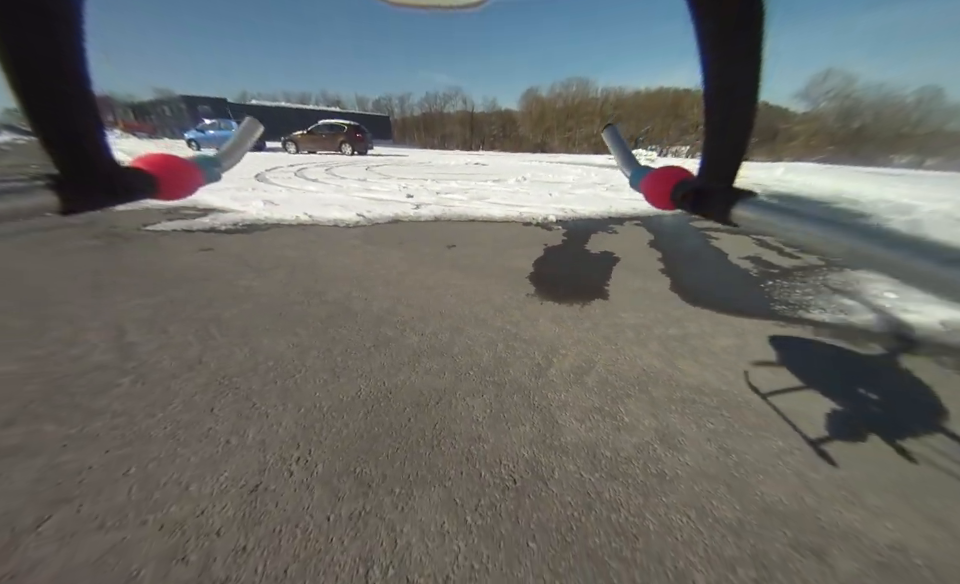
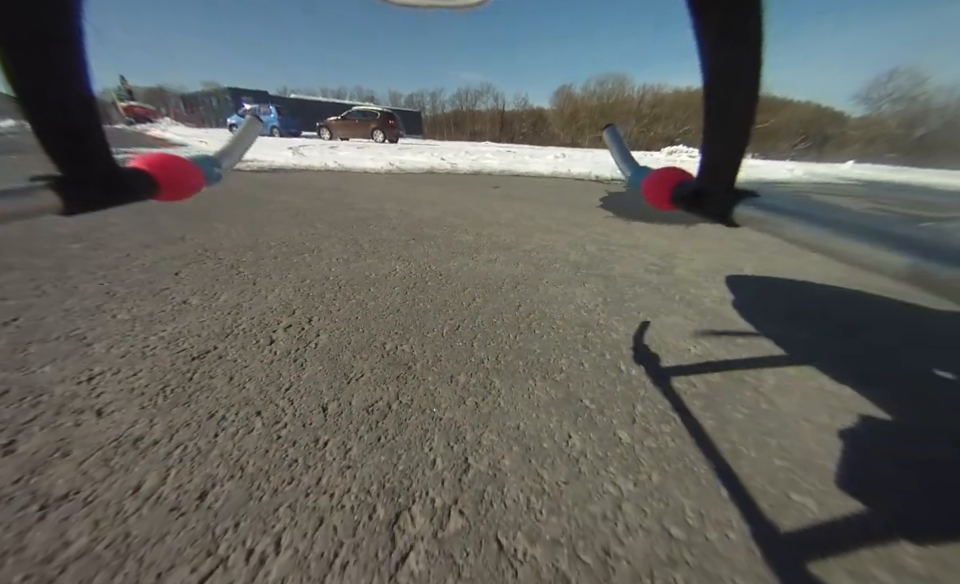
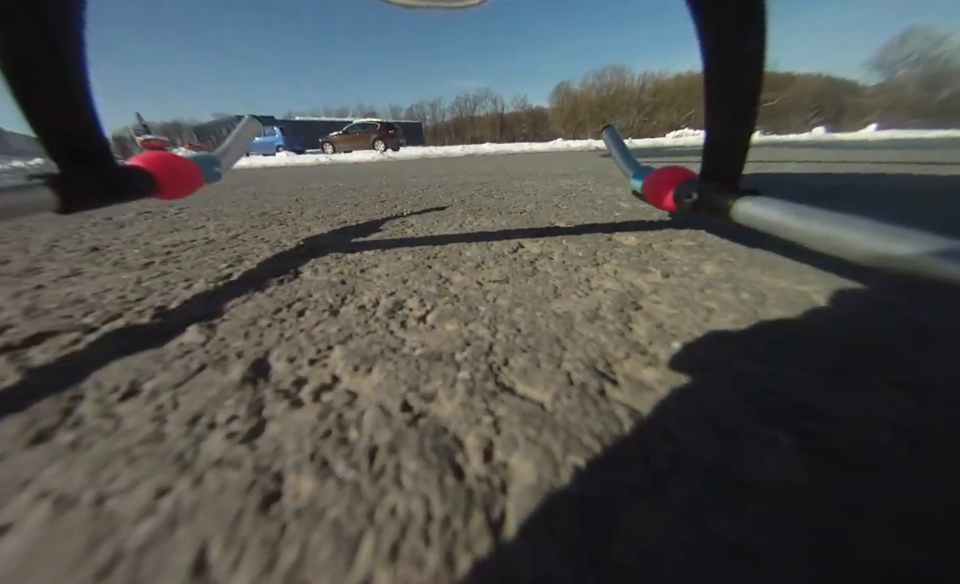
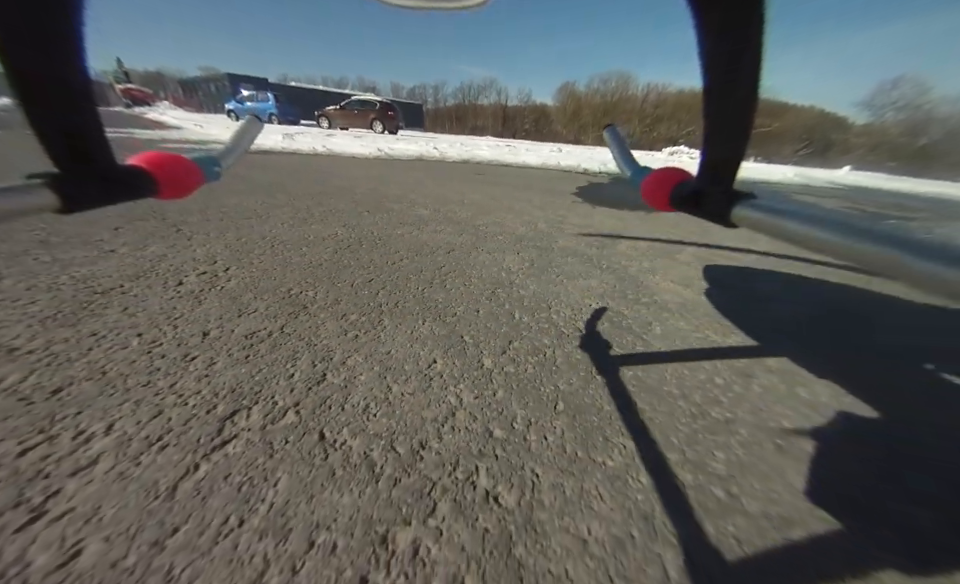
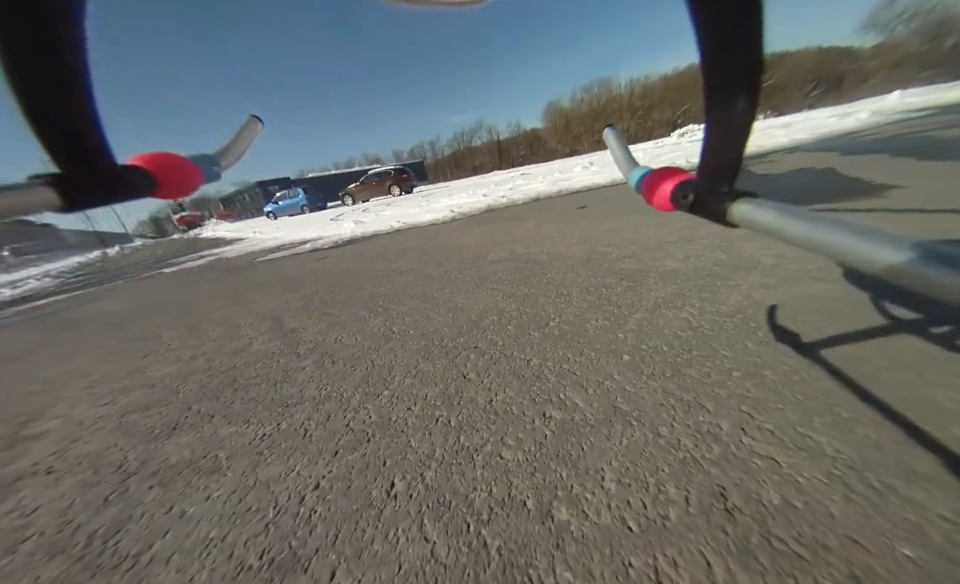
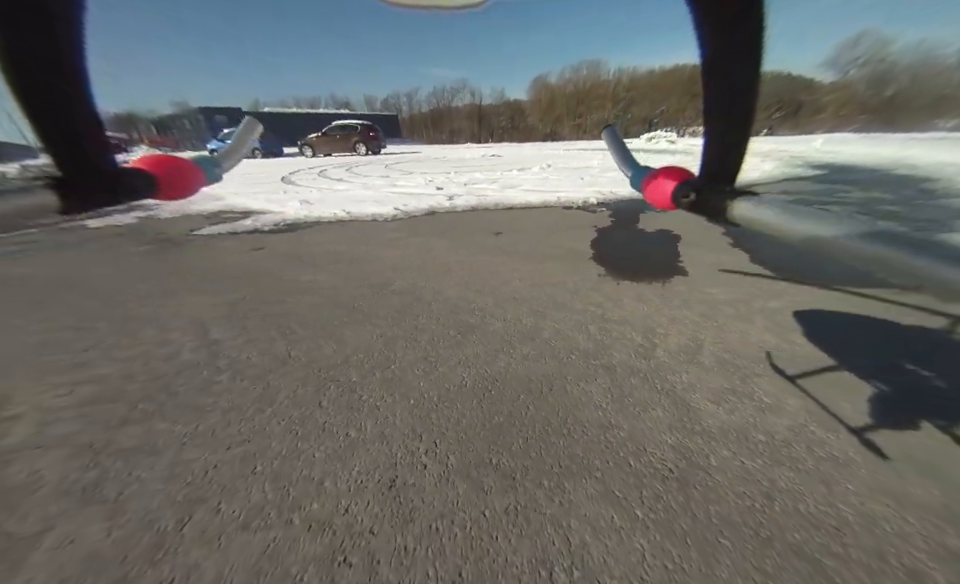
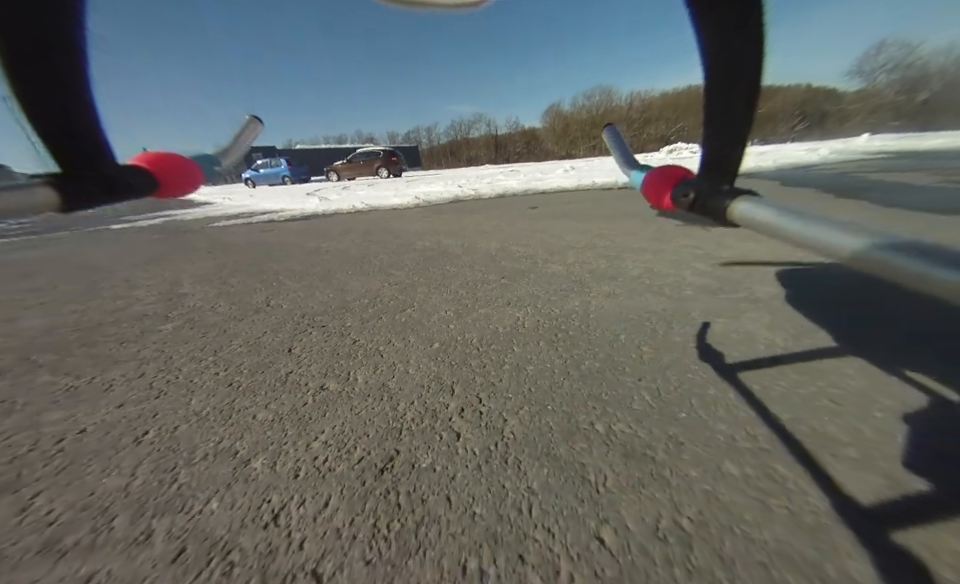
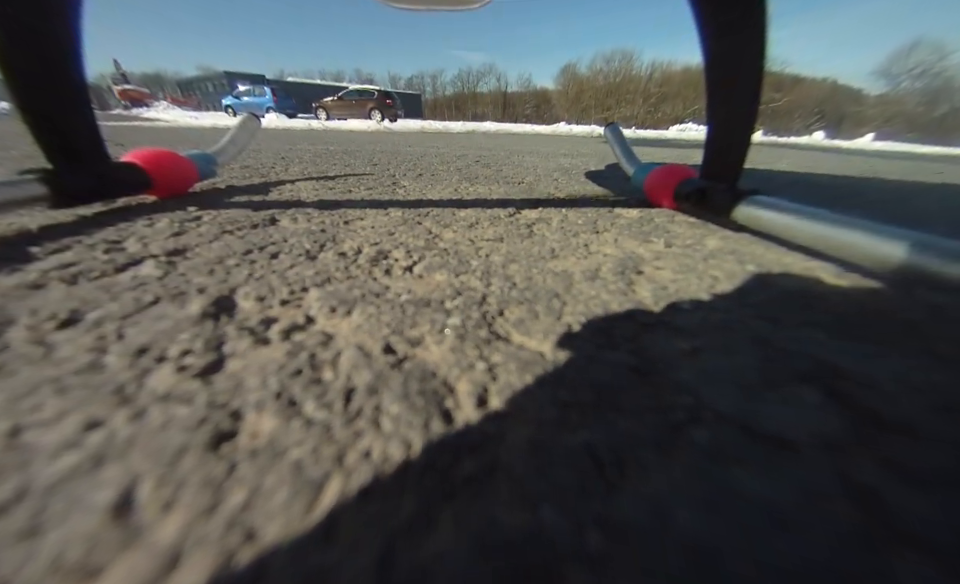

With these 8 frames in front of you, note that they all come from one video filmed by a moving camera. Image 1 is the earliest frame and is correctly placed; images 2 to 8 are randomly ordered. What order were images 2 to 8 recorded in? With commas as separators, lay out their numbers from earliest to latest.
6, 5, 7, 2, 4, 3, 8
